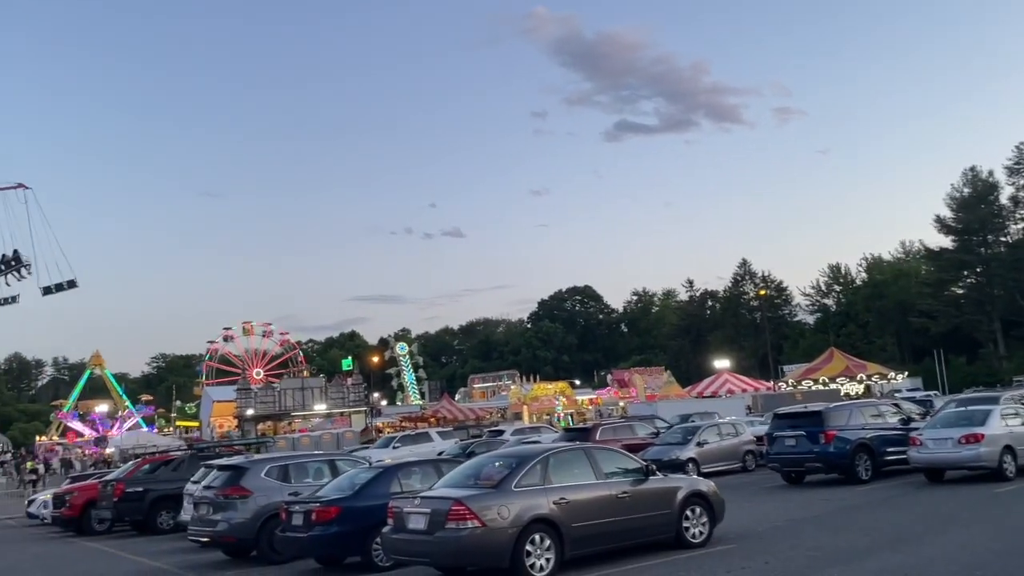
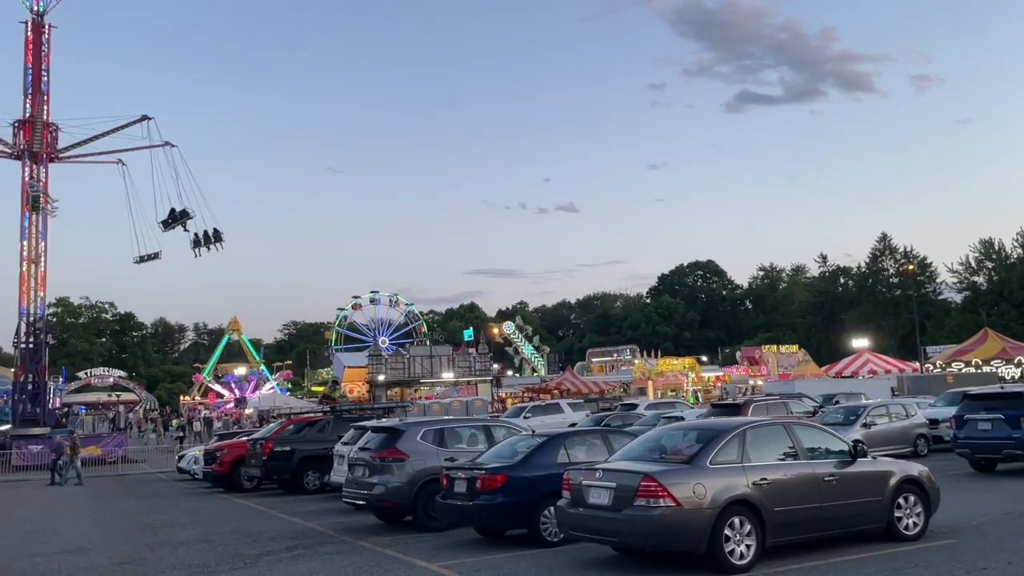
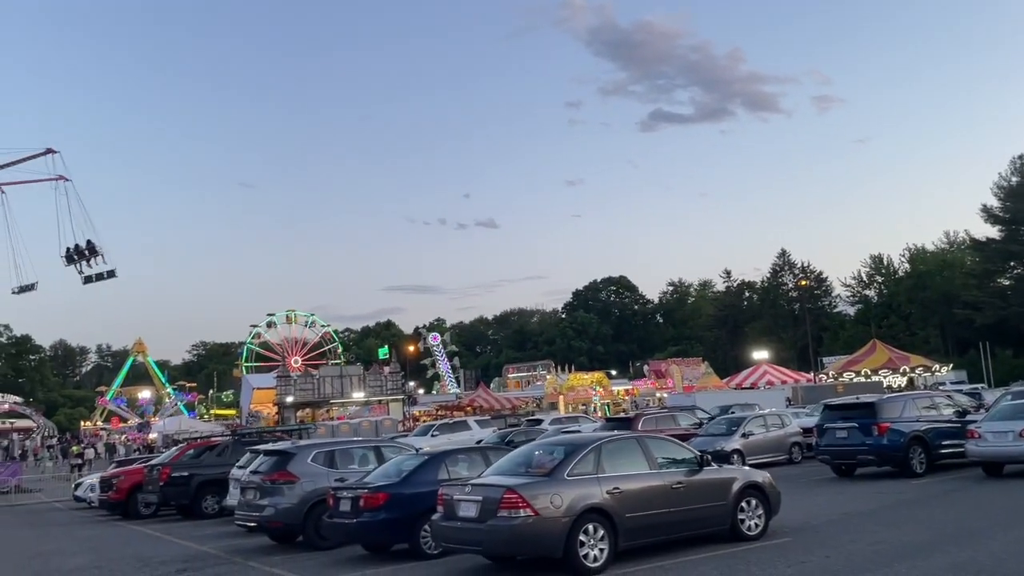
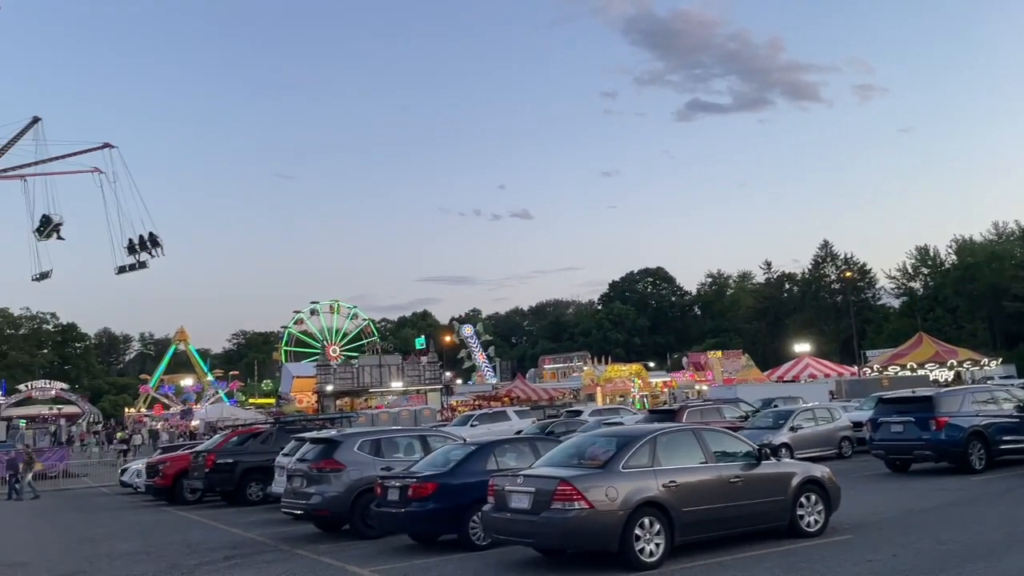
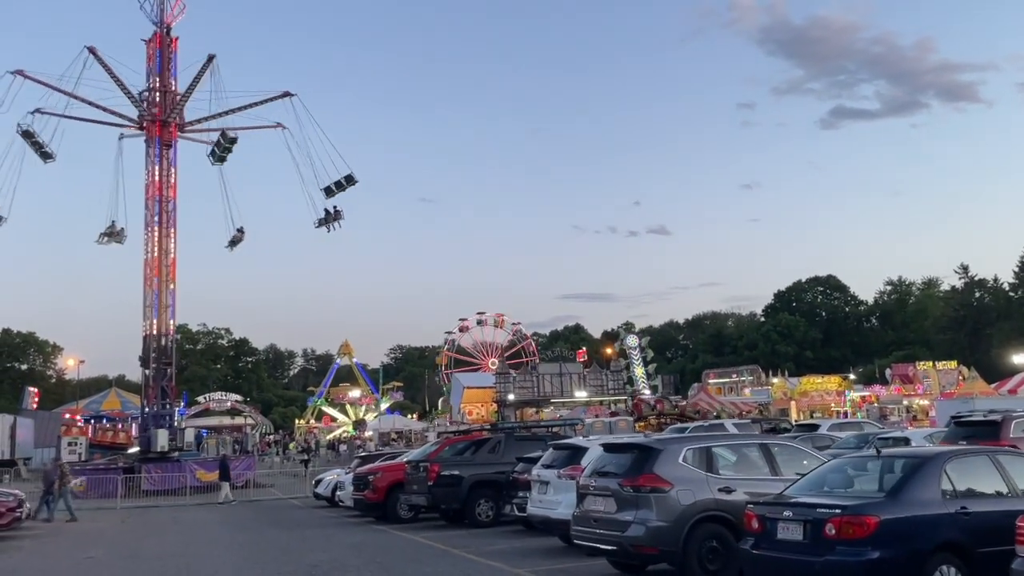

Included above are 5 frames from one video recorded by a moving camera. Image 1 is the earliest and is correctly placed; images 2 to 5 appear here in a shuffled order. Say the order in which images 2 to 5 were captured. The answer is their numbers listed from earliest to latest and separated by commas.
3, 4, 2, 5
